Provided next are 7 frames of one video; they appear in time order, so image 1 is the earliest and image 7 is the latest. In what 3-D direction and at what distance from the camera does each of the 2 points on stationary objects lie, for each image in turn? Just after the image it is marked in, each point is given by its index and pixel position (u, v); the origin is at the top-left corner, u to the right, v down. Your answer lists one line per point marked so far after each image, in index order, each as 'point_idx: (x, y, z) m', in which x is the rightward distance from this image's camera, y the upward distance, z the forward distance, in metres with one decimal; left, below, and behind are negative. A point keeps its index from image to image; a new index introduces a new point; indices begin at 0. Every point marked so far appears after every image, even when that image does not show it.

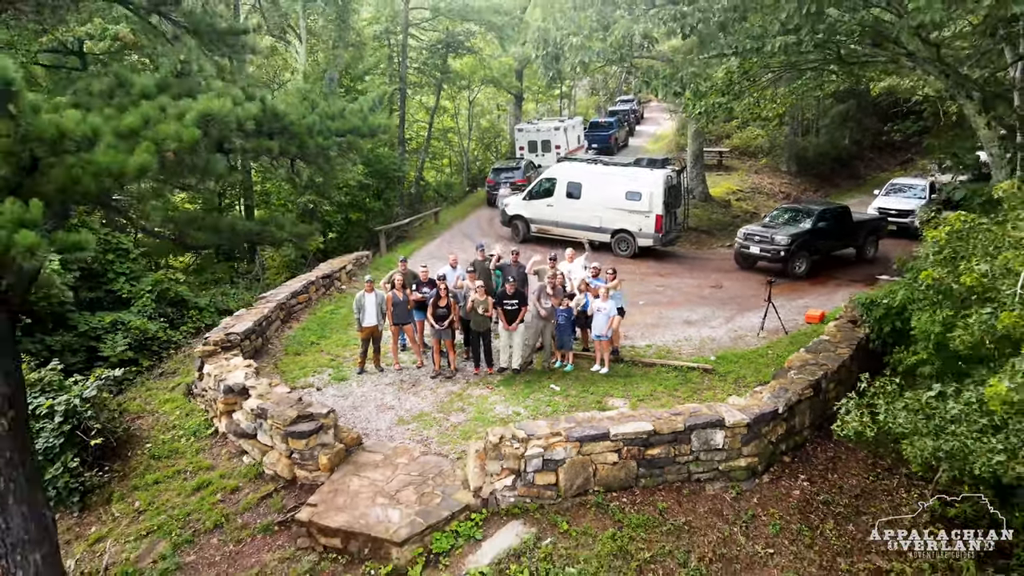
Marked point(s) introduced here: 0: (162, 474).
0: (-2.5, -1.3, +5.5) m
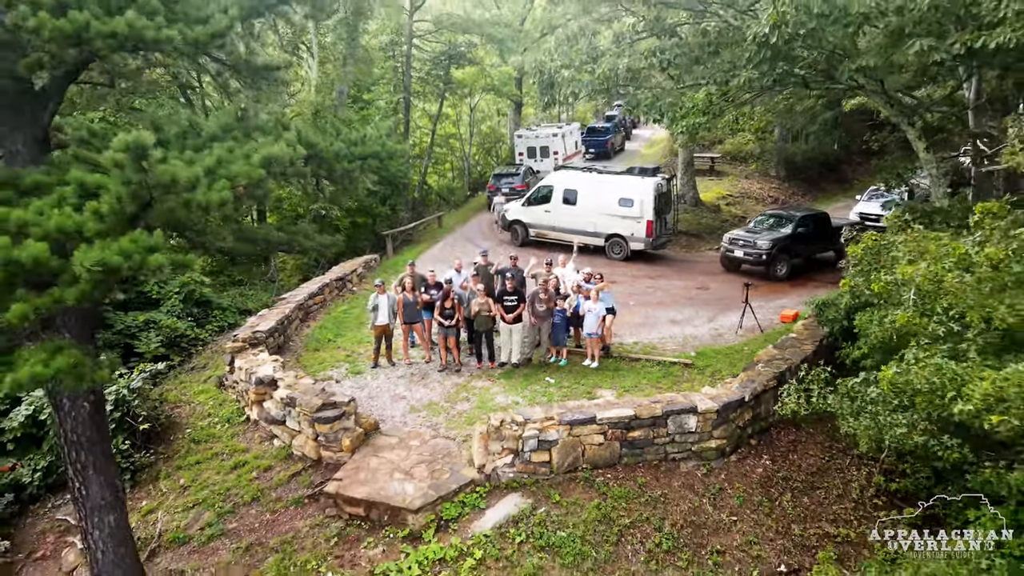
0: (-2.5, -1.4, +6.3) m
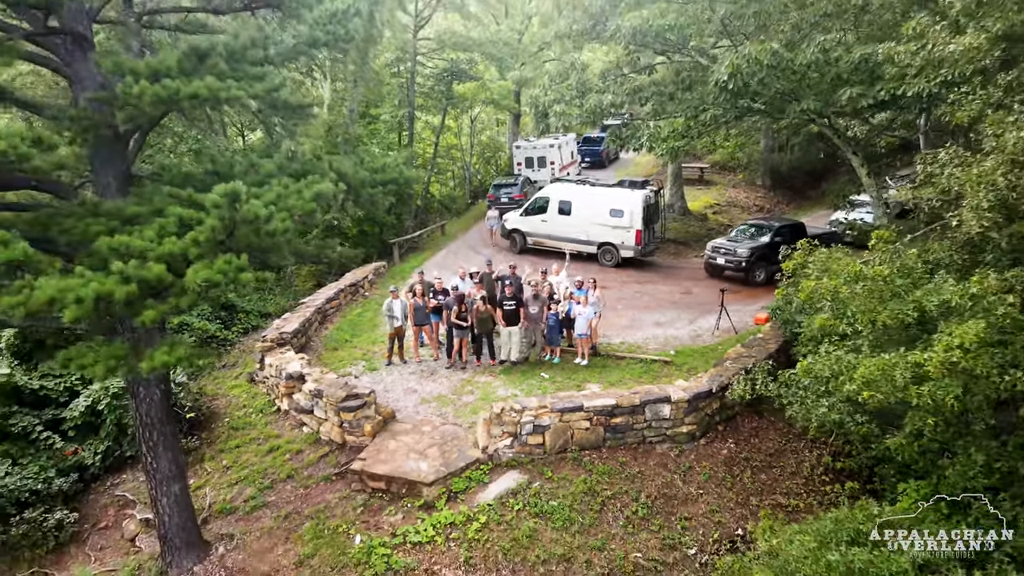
0: (-2.6, -1.4, +7.2) m
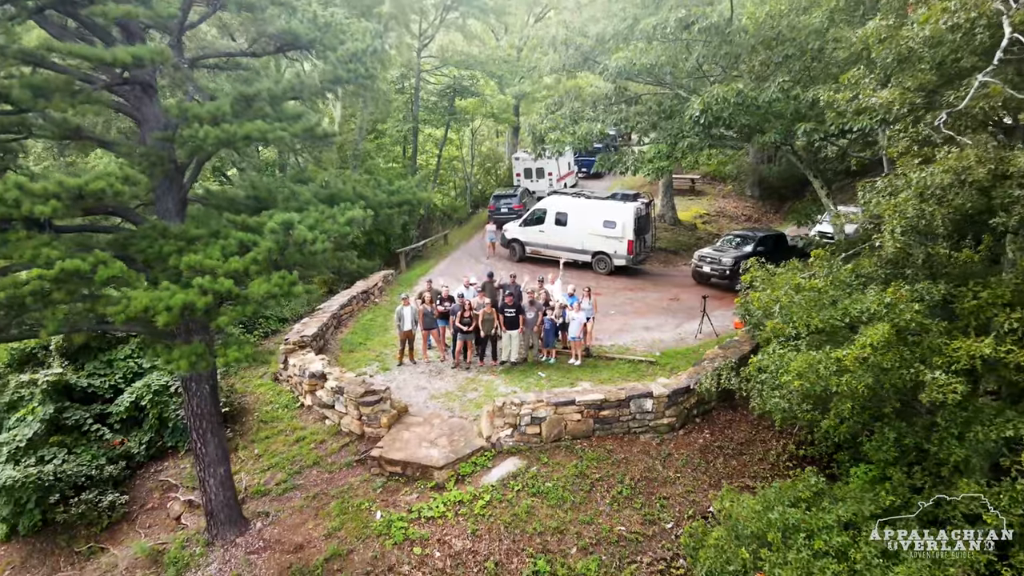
0: (-2.6, -1.5, +8.0) m
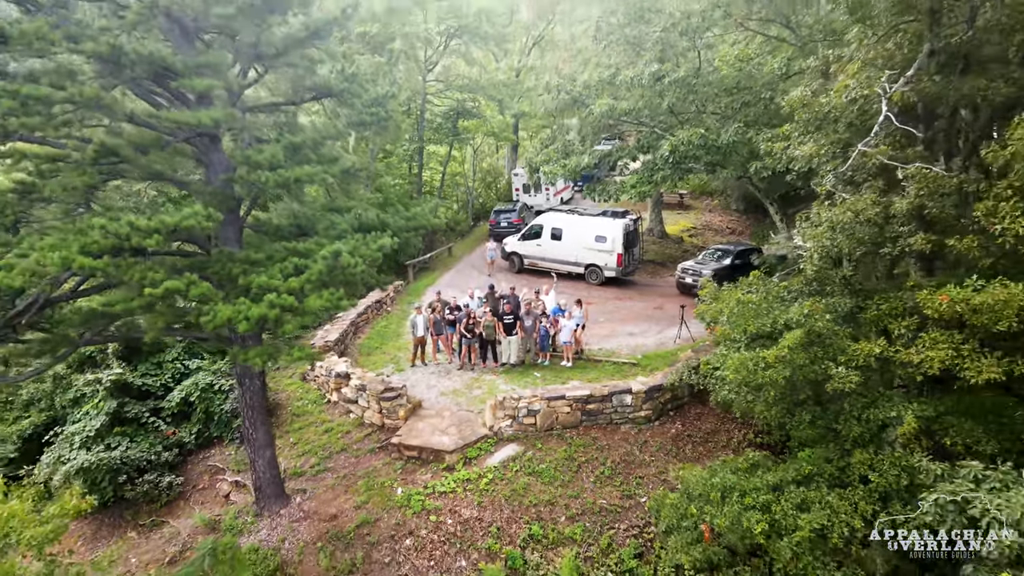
0: (-2.6, -1.7, +9.2) m
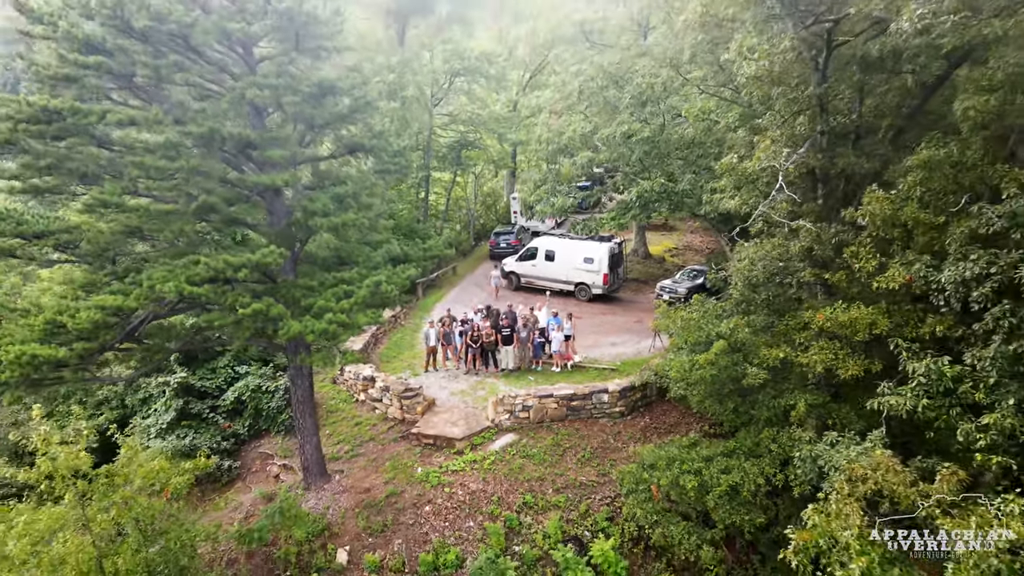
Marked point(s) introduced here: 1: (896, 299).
0: (-2.6, -1.9, +11.1) m
1: (+3.3, -0.1, +6.6) m
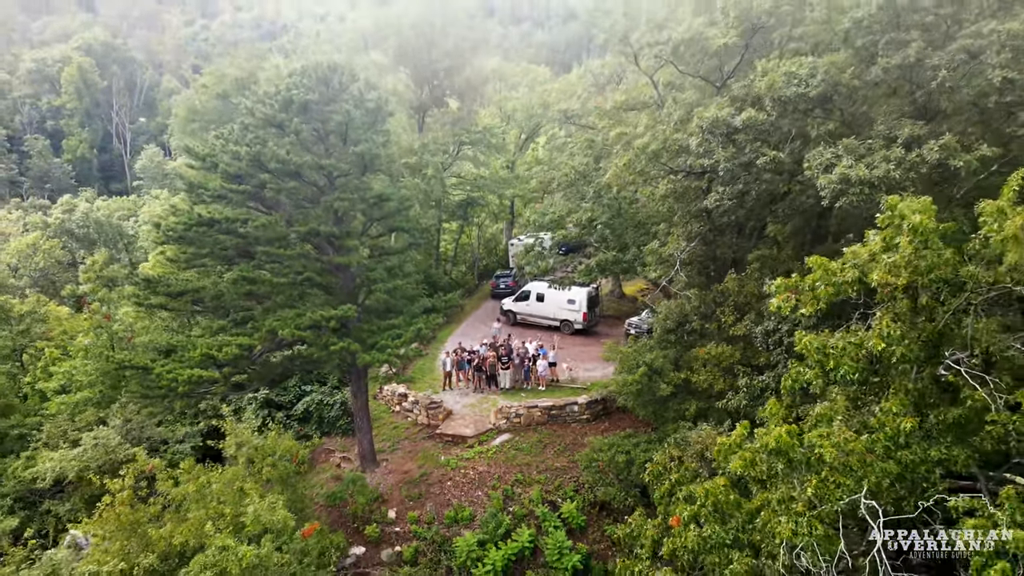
0: (-2.7, -2.7, +15.0) m
1: (+3.3, -0.7, +10.6) m
